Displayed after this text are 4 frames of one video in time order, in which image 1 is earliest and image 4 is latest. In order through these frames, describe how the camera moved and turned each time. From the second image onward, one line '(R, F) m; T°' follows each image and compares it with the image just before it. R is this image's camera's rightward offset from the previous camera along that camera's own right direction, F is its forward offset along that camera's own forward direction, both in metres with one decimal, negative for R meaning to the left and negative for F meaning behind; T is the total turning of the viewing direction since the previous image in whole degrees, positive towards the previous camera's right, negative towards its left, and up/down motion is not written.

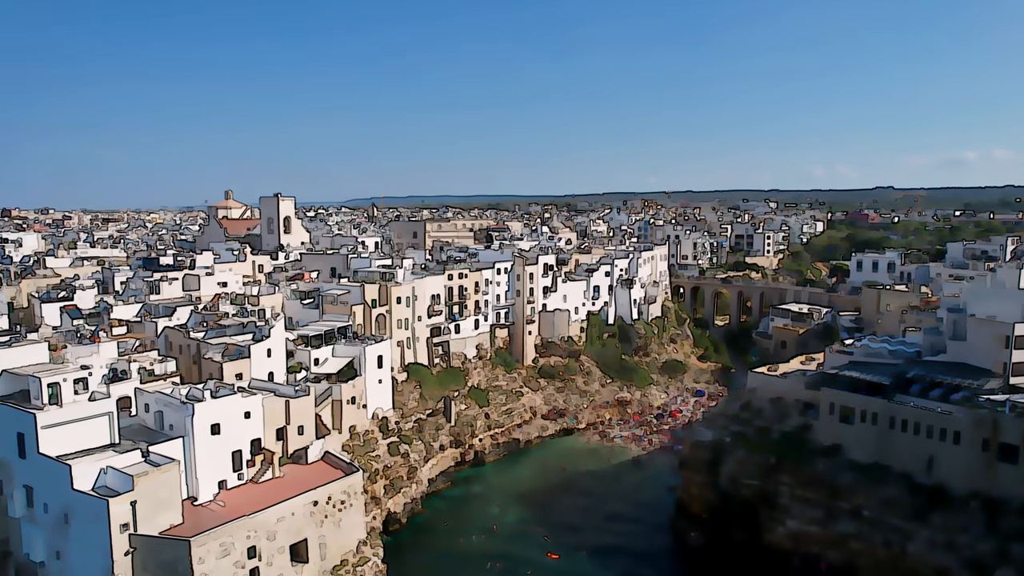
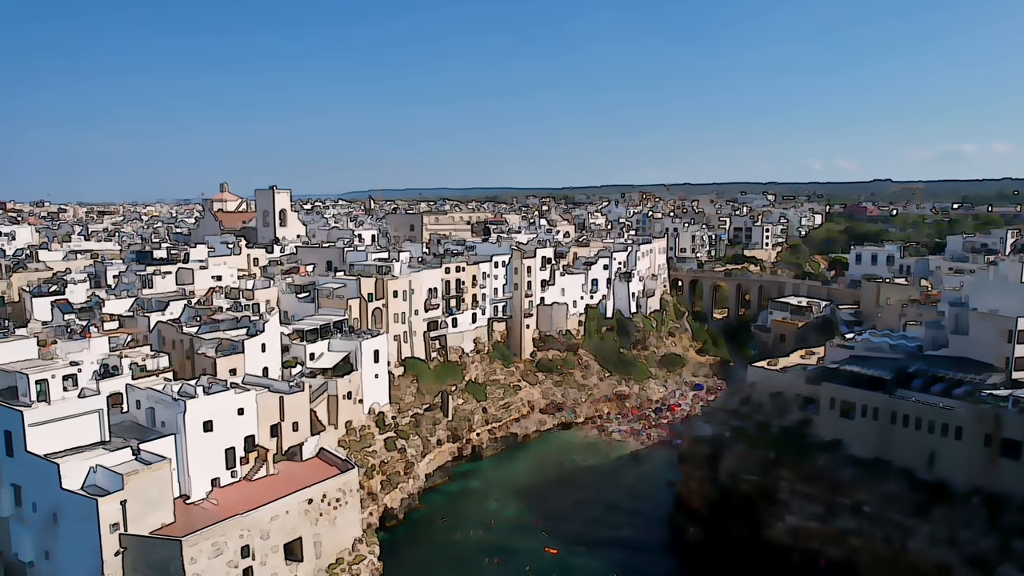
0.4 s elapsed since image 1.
(0.0, +1.0) m; 0°
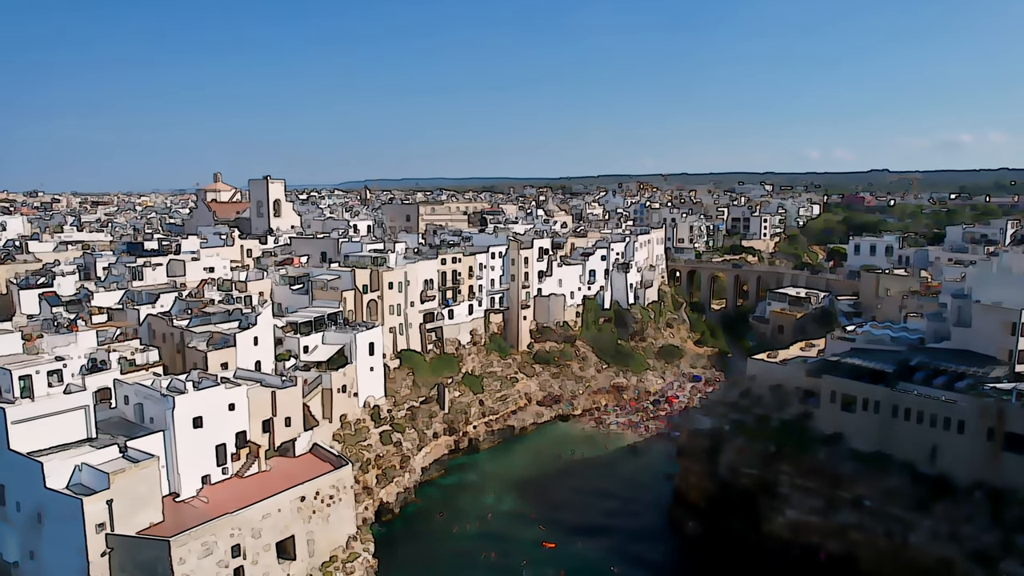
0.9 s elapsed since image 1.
(0.0, +1.3) m; 0°
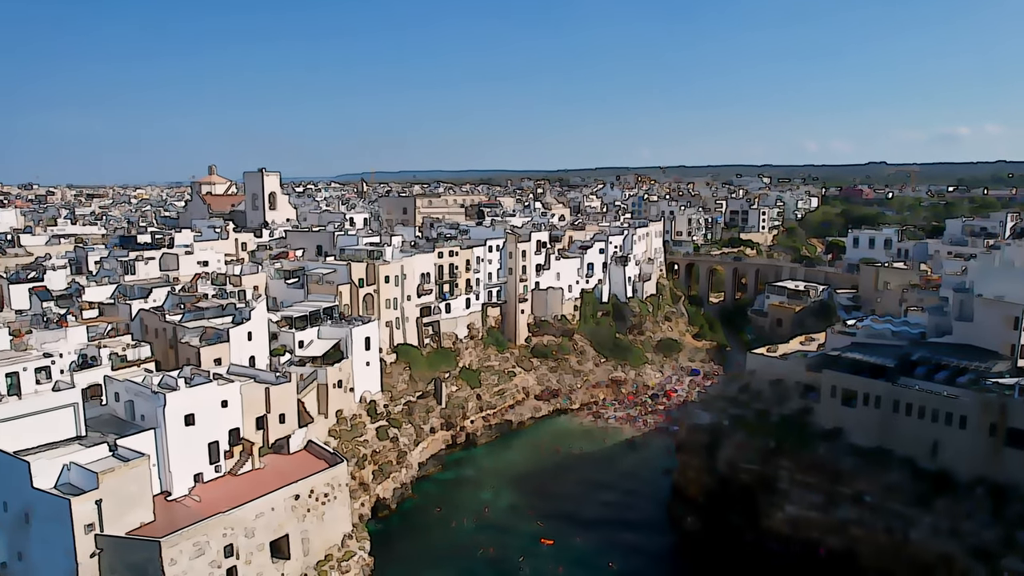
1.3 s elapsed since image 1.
(0.0, +1.0) m; 0°
